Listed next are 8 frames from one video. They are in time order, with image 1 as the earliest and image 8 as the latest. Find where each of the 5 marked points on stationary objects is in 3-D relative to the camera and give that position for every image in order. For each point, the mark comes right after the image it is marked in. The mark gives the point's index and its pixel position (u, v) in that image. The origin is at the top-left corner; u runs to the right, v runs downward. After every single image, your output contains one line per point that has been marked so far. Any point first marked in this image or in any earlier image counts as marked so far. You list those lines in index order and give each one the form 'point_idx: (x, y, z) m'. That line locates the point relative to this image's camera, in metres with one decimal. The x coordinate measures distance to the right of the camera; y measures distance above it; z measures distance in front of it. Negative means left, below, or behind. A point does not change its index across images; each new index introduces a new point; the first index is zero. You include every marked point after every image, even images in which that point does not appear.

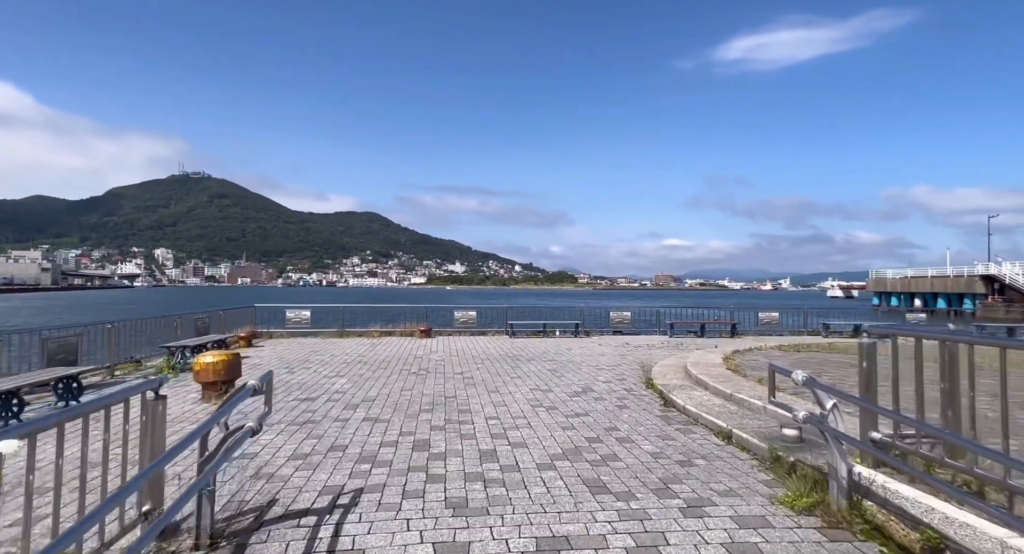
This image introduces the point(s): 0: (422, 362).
0: (-2.1, -2.0, +14.4) m
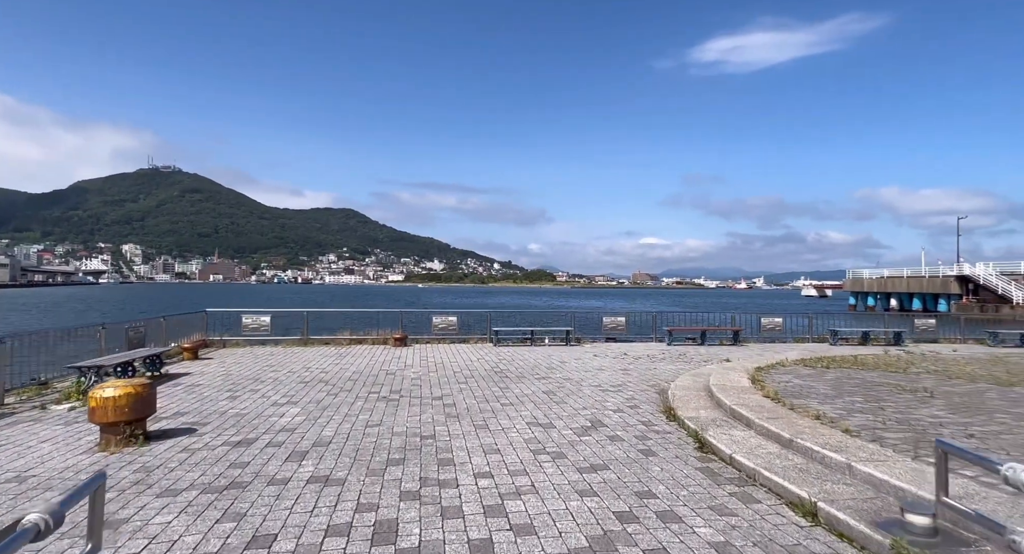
0: (-2.4, -2.1, +12.3) m
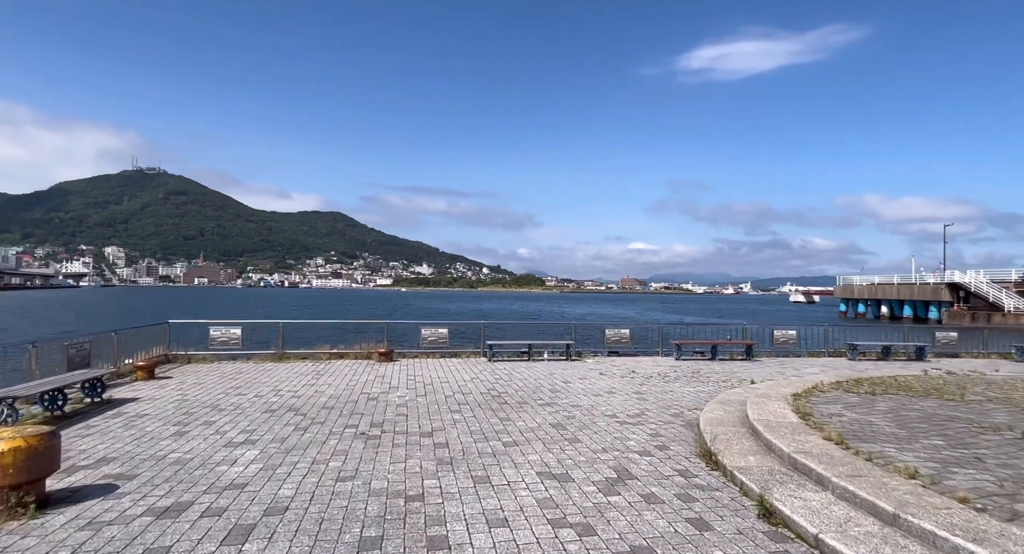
0: (-2.4, -2.3, +10.7) m
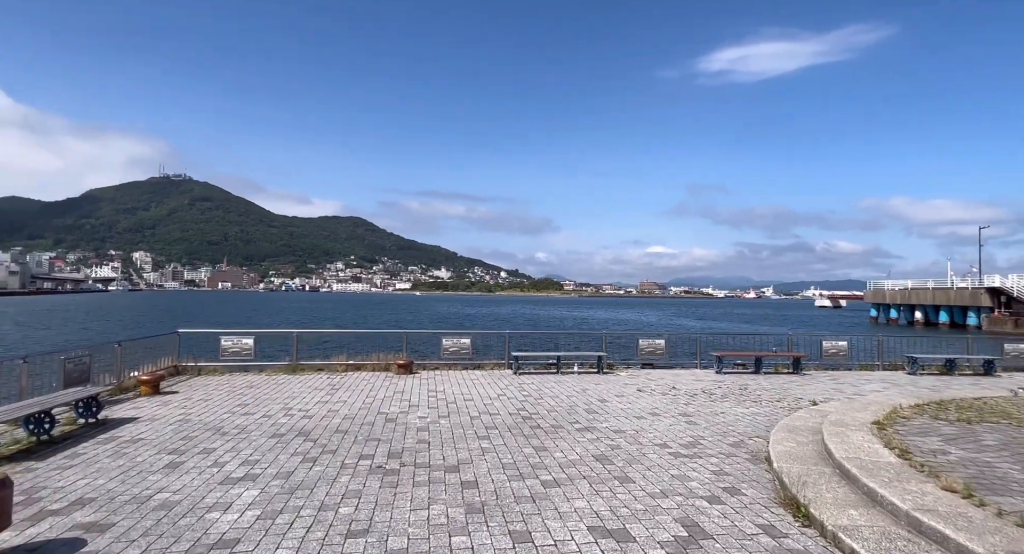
0: (-1.8, -2.4, +9.5) m
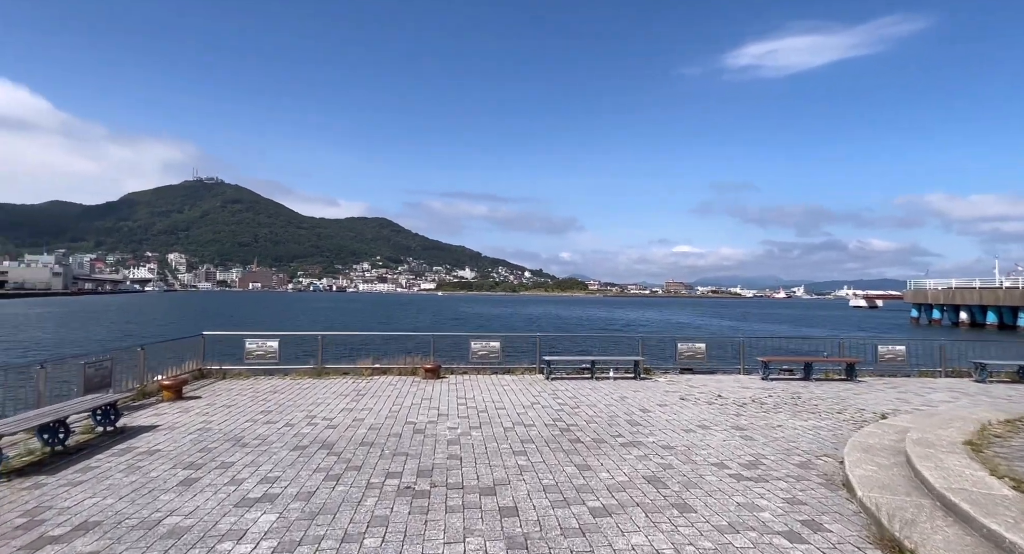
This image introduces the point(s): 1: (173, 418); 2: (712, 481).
0: (-1.3, -2.5, +8.8) m
1: (-6.1, -2.5, +11.0) m
2: (+2.4, -2.4, +7.3) m
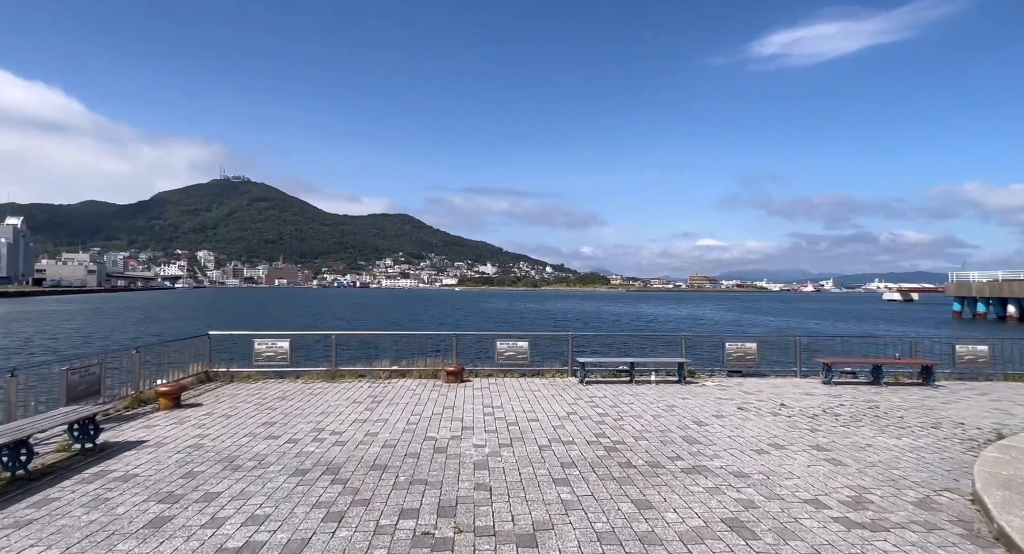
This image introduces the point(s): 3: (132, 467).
0: (-0.8, -2.4, +7.4) m
1: (-5.5, -2.4, +9.7) m
2: (+2.8, -2.3, +5.7) m
3: (-4.8, -2.4, +7.7) m
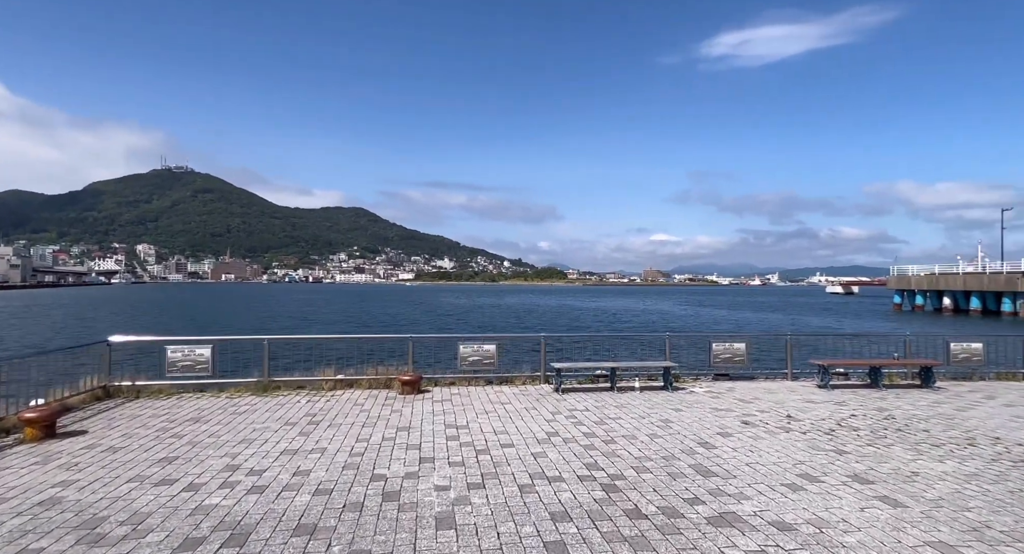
0: (-1.0, -2.3, +5.4) m
1: (-5.9, -2.4, +7.4) m
2: (+2.7, -2.3, +4.0) m
3: (-5.0, -2.3, +5.4) m
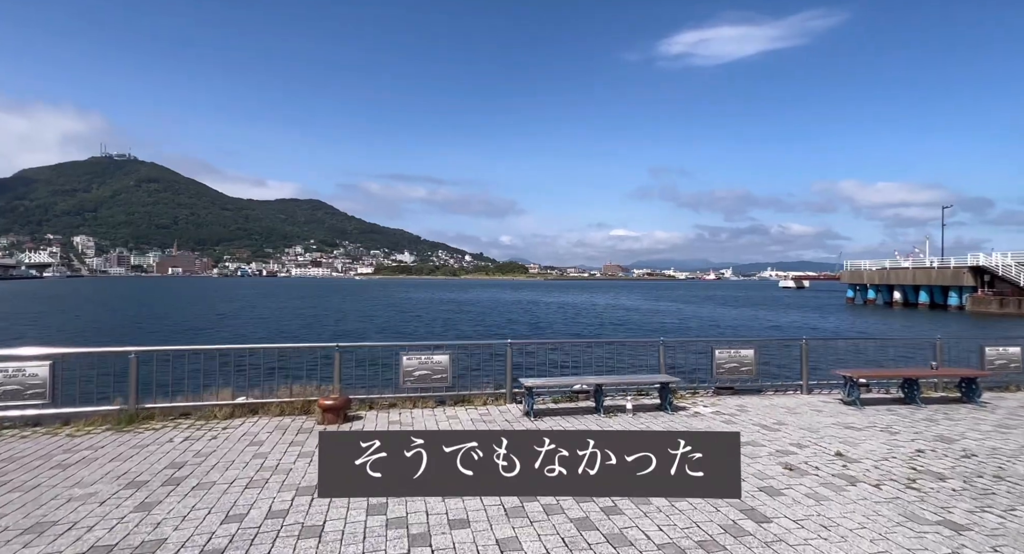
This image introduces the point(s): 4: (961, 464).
0: (-1.2, -2.2, +2.4) m
1: (-6.2, -2.3, +4.0) m
2: (+2.6, -2.2, +1.2) m
3: (-5.2, -2.3, +2.1) m
4: (+5.4, -2.2, +7.3) m
